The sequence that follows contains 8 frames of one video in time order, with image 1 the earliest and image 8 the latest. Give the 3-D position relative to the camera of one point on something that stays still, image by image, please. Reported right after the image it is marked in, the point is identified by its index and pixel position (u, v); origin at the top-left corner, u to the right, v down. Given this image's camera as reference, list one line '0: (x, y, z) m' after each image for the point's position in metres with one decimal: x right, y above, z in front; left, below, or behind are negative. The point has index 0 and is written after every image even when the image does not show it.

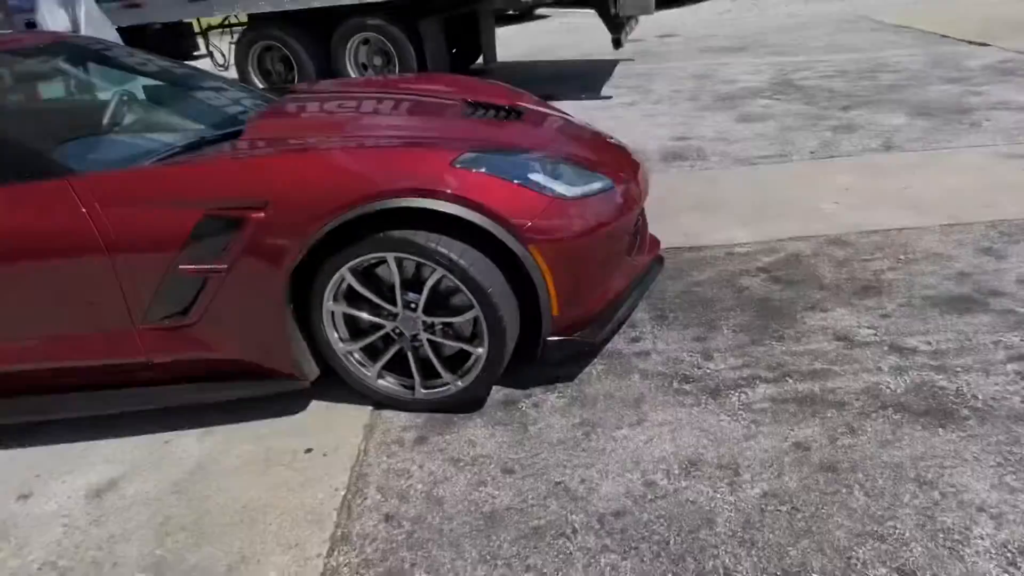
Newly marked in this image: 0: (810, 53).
0: (+5.2, +4.1, +10.9) m
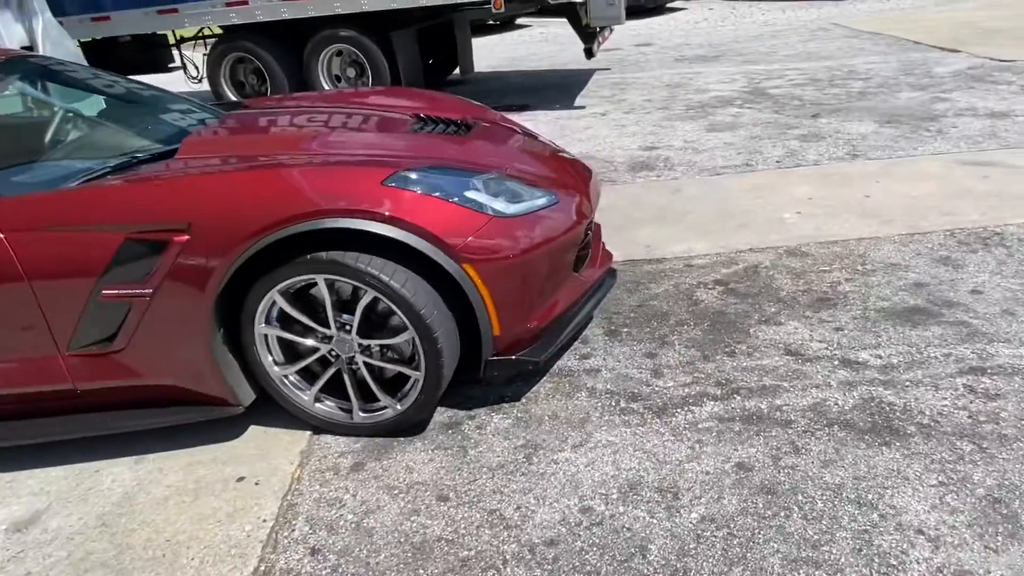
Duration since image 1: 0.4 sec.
0: (+4.7, +4.0, +11.0) m
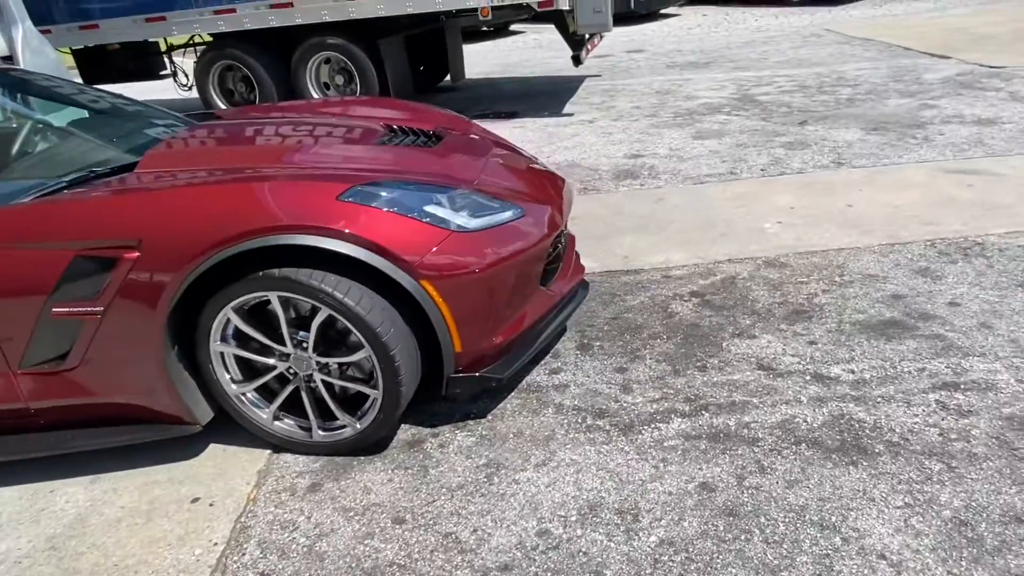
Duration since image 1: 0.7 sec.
0: (+4.5, +3.8, +10.9) m
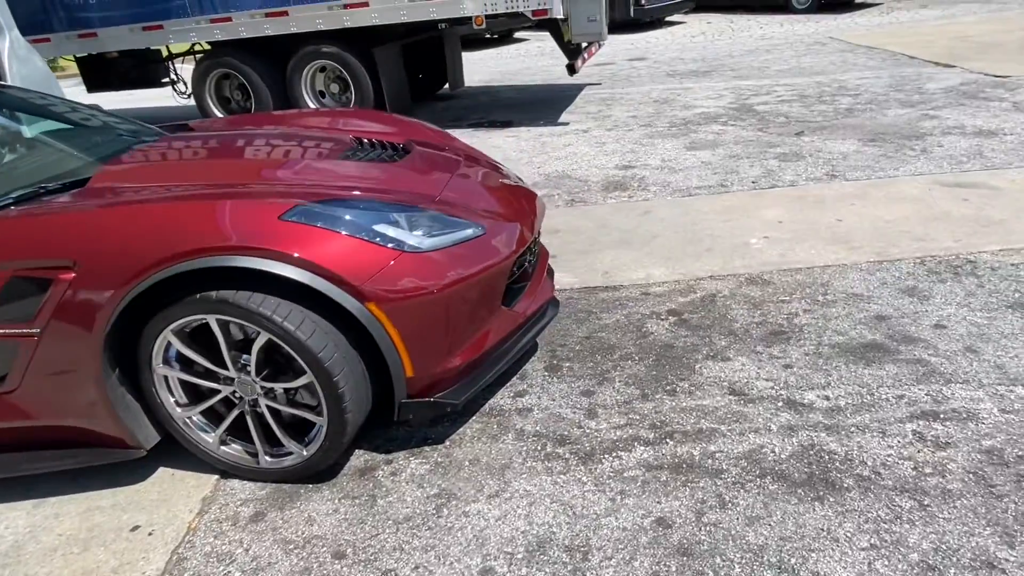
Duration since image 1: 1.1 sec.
0: (+4.5, +3.6, +10.8) m
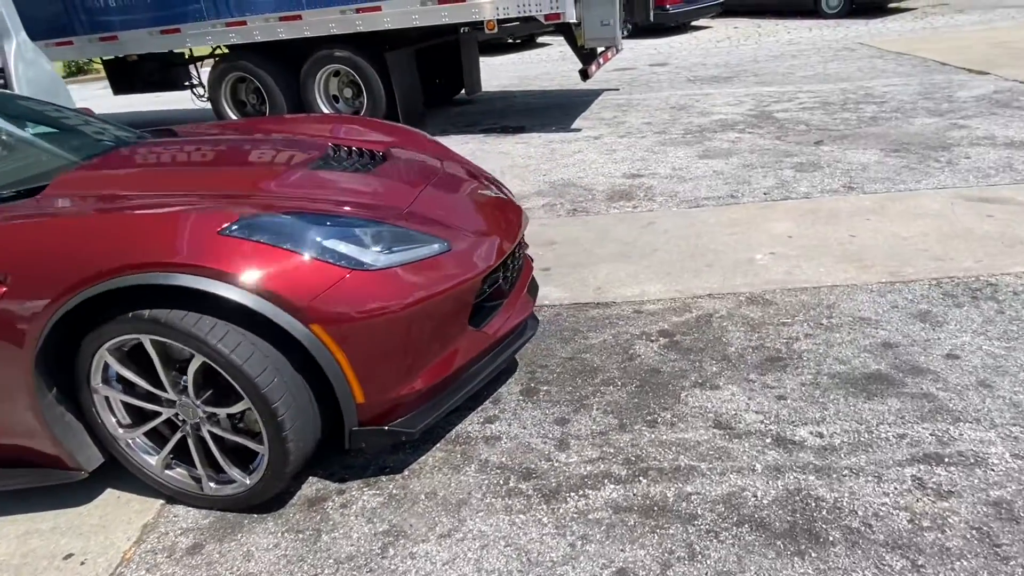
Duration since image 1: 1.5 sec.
0: (+4.7, +3.4, +10.4) m
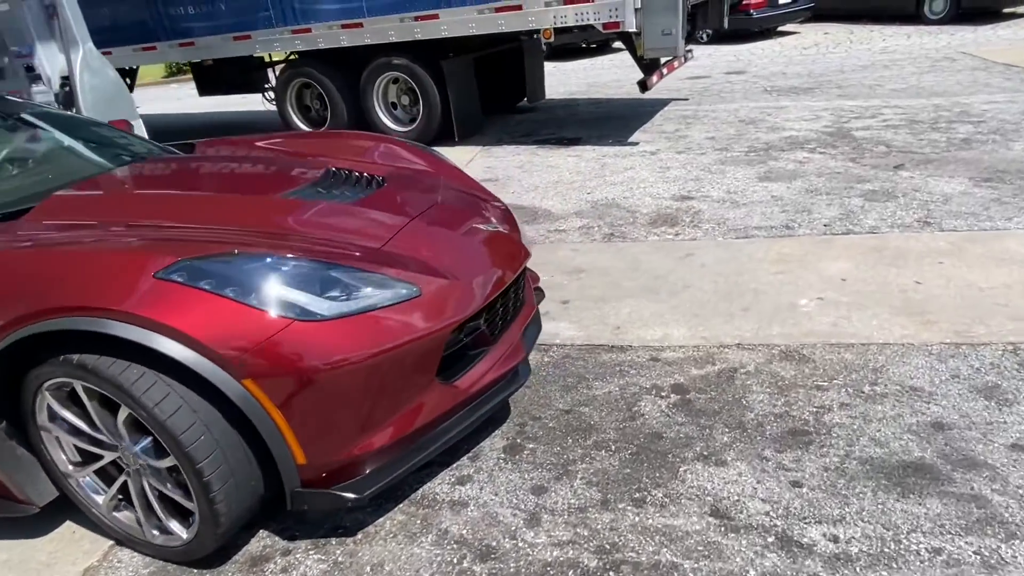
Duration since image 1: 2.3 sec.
0: (+5.7, +2.9, +9.6) m
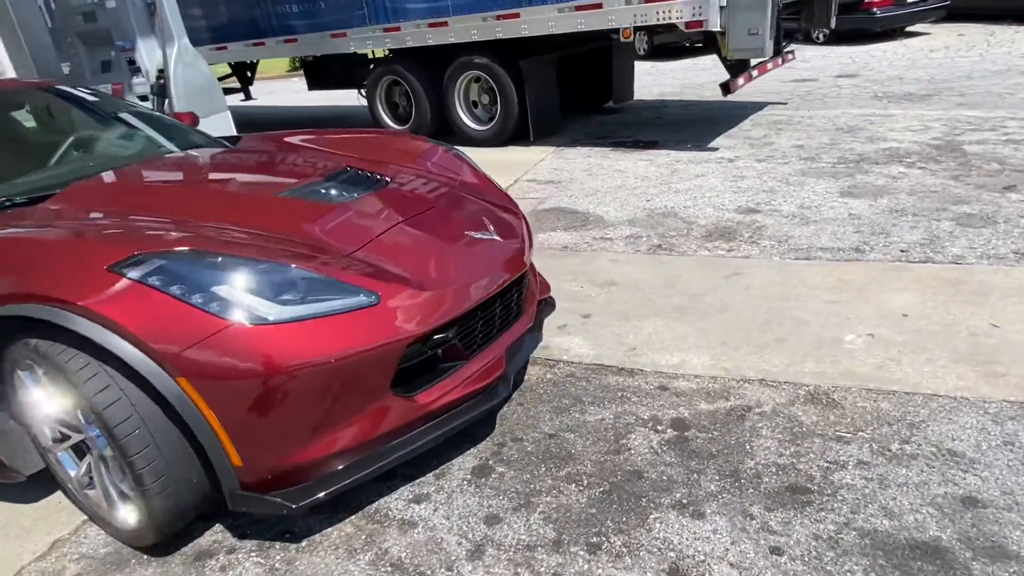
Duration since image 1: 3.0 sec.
0: (+6.7, +2.4, +8.4) m
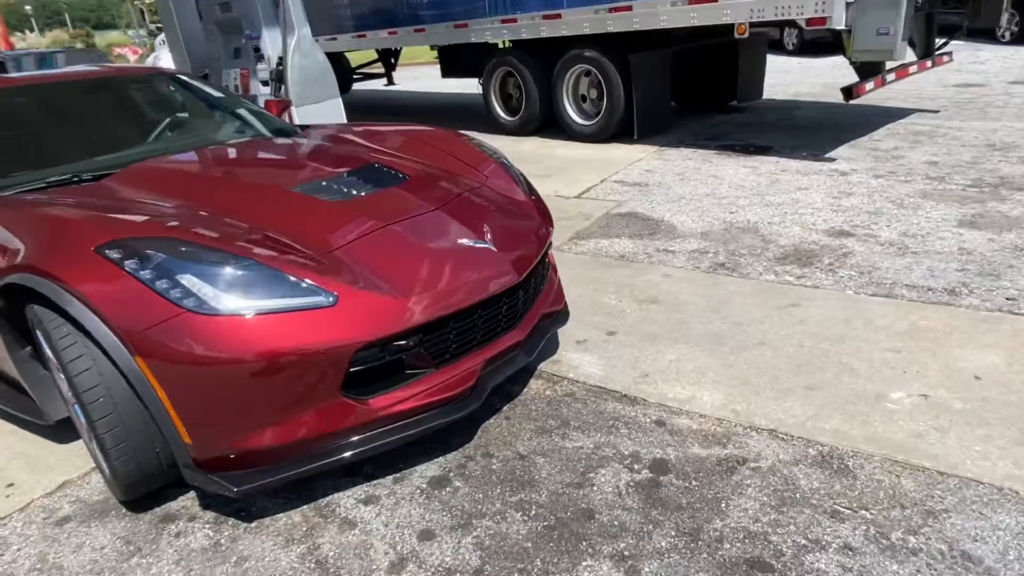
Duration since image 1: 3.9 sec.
0: (+7.8, +1.7, +6.8) m
